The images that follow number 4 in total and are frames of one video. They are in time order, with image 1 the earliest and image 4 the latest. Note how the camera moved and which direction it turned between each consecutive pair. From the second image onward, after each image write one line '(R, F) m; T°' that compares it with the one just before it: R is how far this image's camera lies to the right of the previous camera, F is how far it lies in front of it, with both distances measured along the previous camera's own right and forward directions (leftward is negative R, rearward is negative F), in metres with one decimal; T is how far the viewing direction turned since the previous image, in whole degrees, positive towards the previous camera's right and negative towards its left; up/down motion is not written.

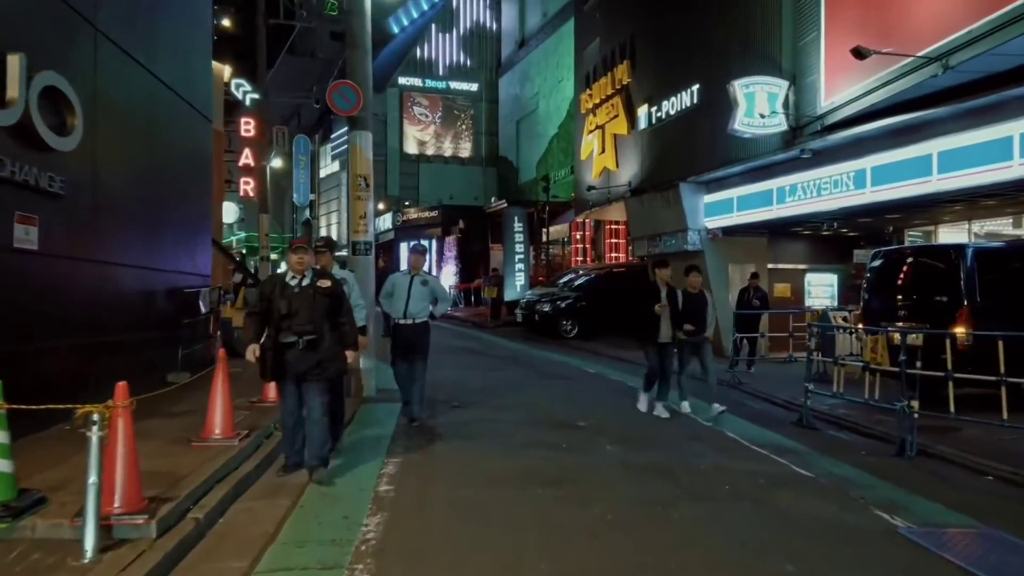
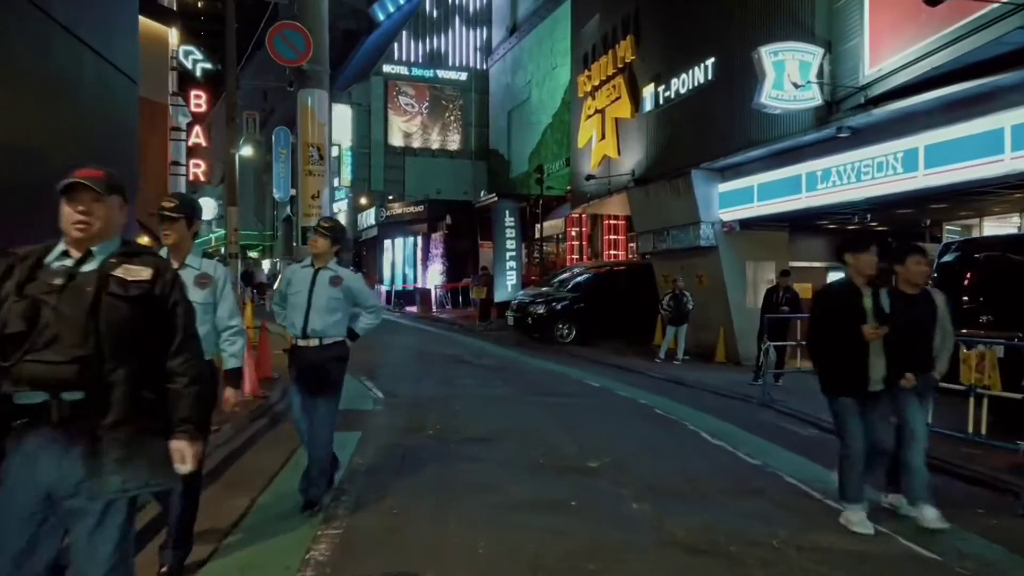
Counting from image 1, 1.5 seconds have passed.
(0.0, +2.2) m; +1°
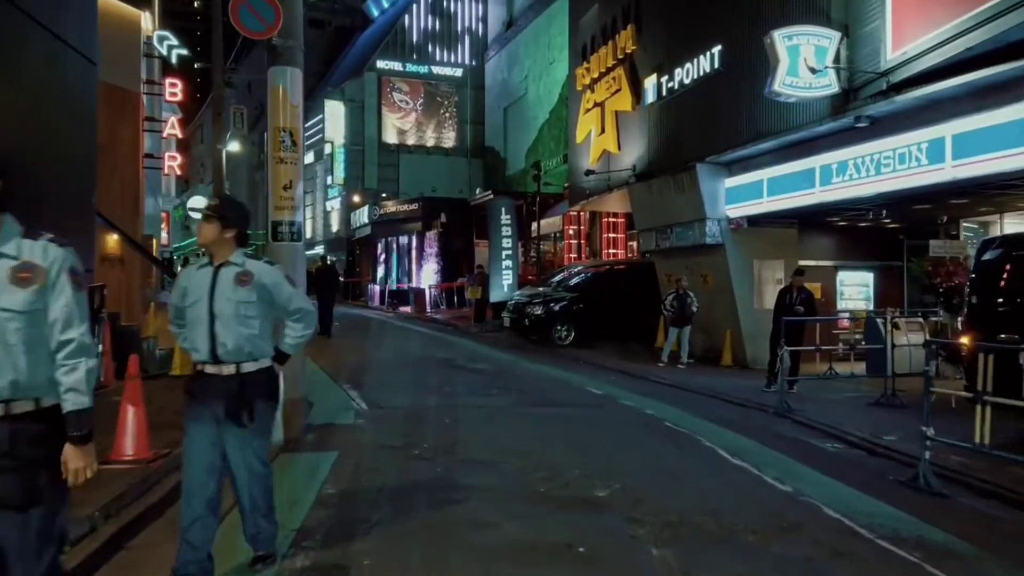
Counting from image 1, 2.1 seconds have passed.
(0.0, +0.9) m; 0°
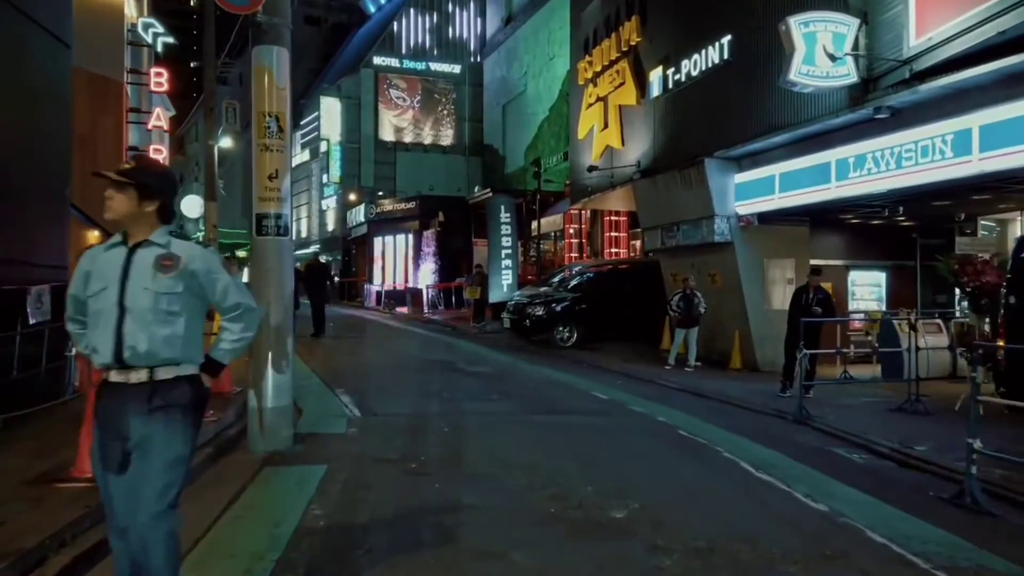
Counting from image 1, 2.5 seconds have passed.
(-0.1, +0.6) m; 0°
